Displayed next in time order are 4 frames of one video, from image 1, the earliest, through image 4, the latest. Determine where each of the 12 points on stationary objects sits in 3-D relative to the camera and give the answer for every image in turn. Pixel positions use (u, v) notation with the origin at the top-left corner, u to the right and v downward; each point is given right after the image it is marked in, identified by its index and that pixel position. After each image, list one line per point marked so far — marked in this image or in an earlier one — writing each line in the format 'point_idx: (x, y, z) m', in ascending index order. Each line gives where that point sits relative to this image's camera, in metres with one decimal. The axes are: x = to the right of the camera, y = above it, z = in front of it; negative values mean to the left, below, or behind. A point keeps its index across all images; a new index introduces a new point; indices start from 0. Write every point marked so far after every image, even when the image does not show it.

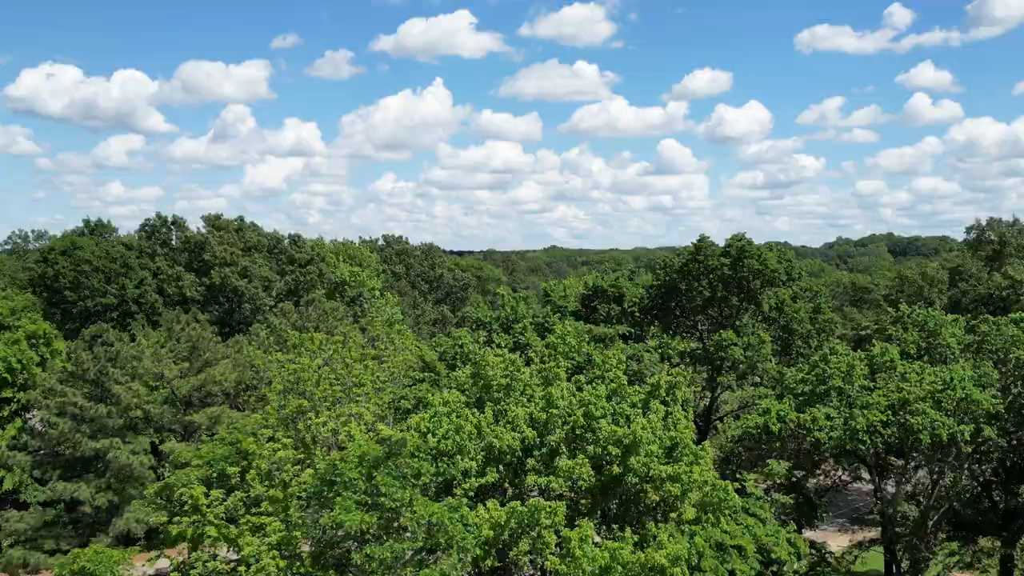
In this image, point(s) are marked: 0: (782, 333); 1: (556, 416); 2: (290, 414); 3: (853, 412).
0: (+6.7, -1.1, +19.6) m
1: (+0.8, -2.4, +15.0) m
2: (-4.8, -2.7, +17.1) m
3: (+6.5, -2.4, +15.0) m
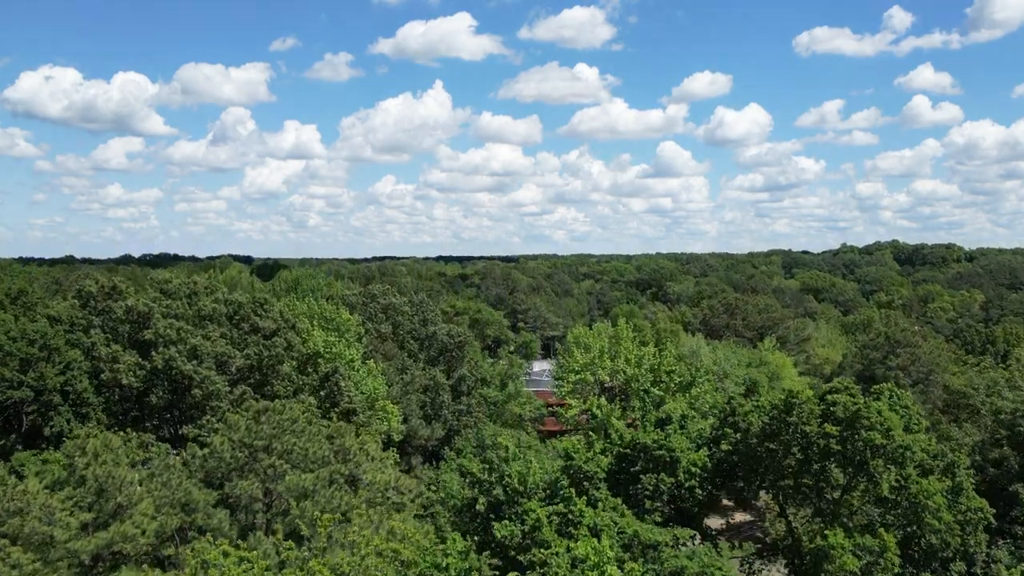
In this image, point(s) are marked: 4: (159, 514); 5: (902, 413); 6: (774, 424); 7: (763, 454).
0: (+6.9, -4.1, +13.7) m
1: (+1.0, -5.4, +9.1) m
2: (-4.6, -5.7, +11.2) m
3: (+6.7, -5.3, +9.1) m
4: (-8.8, -5.6, +19.5) m
5: (+7.3, -2.3, +14.8) m
6: (+5.0, -2.5, +15.4) m
7: (+4.6, -3.0, +14.3) m
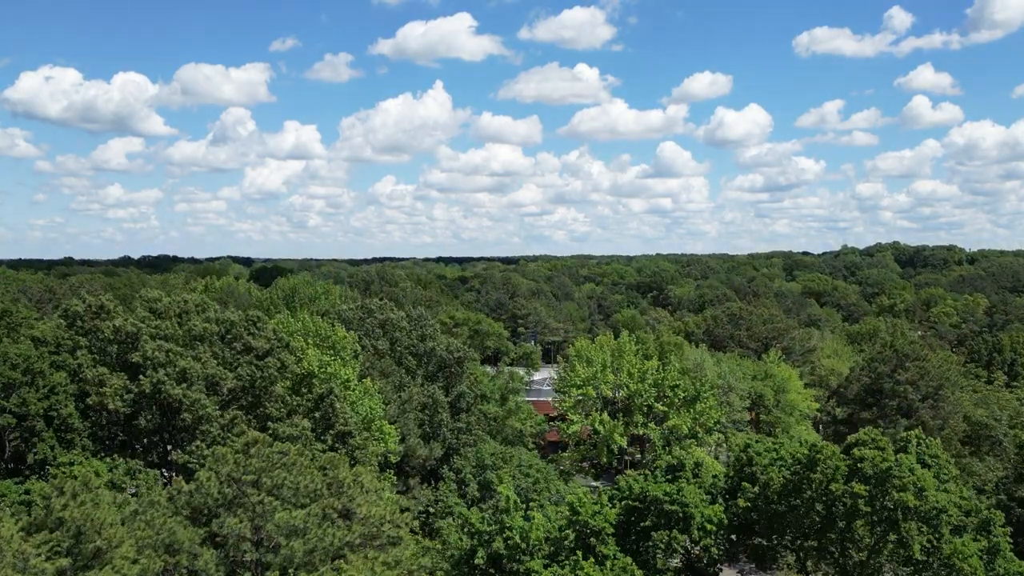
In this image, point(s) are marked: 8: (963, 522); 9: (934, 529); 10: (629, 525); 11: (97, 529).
0: (+6.9, -4.9, +12.7) m
1: (+1.0, -6.1, +8.1) m
2: (-4.6, -6.5, +10.2) m
3: (+6.7, -6.1, +8.1) m
4: (-8.8, -6.4, +18.5) m
5: (+7.3, -3.1, +13.8) m
6: (+5.0, -3.3, +14.4) m
7: (+4.6, -3.7, +13.3) m
8: (+8.1, -4.1, +14.6) m
9: (+6.9, -3.9, +12.9) m
10: (+2.3, -4.2, +15.4) m
11: (-9.7, -5.6, +18.4) m
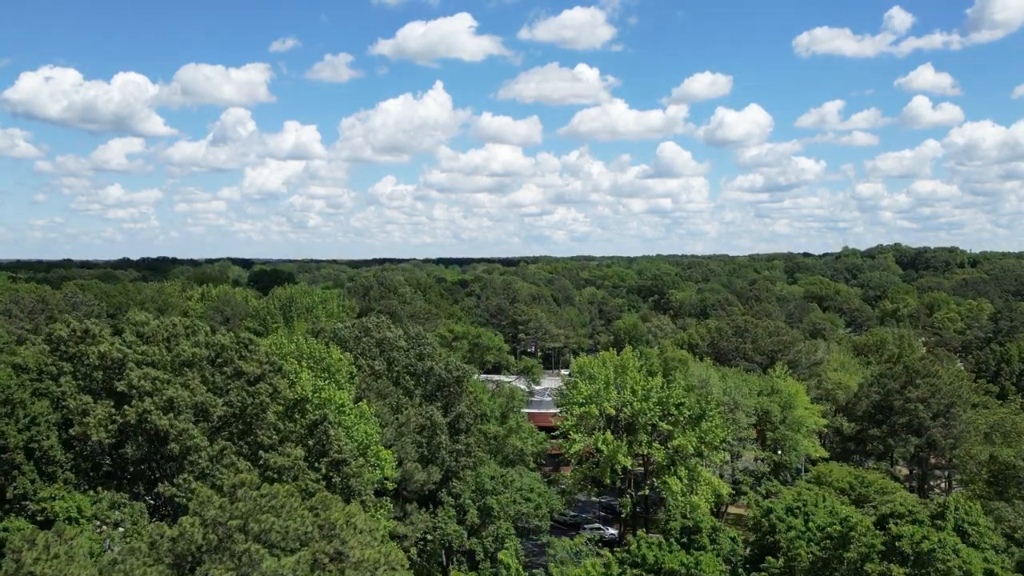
0: (+6.9, -5.7, +11.6) m
1: (+1.0, -7.0, +6.9) m
2: (-4.6, -7.3, +9.1) m
3: (+6.7, -6.9, +6.9) m
4: (-8.8, -7.2, +17.3) m
5: (+7.4, -3.9, +12.6) m
6: (+5.1, -4.1, +13.3) m
7: (+4.6, -4.6, +12.2) m
8: (+8.1, -4.9, +13.4) m
9: (+6.9, -4.7, +11.7) m
10: (+2.3, -5.1, +14.2) m
11: (-9.7, -6.5, +17.3) m
